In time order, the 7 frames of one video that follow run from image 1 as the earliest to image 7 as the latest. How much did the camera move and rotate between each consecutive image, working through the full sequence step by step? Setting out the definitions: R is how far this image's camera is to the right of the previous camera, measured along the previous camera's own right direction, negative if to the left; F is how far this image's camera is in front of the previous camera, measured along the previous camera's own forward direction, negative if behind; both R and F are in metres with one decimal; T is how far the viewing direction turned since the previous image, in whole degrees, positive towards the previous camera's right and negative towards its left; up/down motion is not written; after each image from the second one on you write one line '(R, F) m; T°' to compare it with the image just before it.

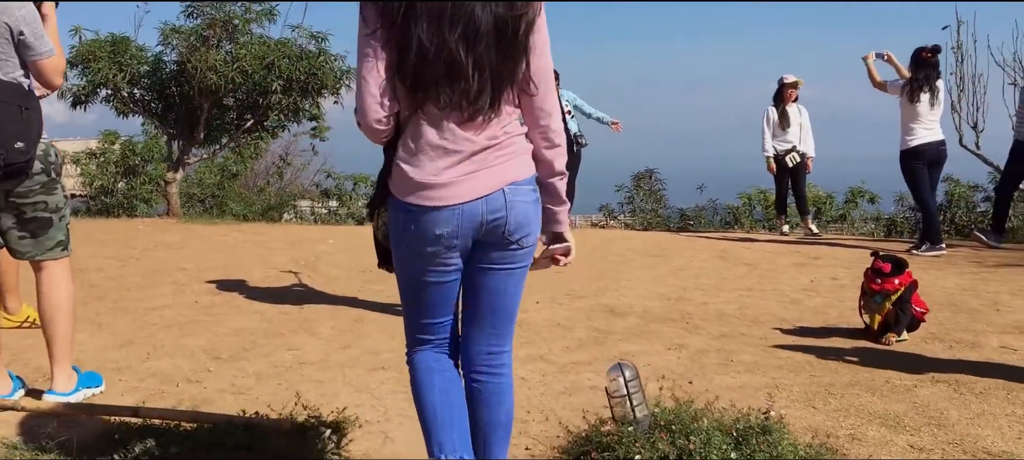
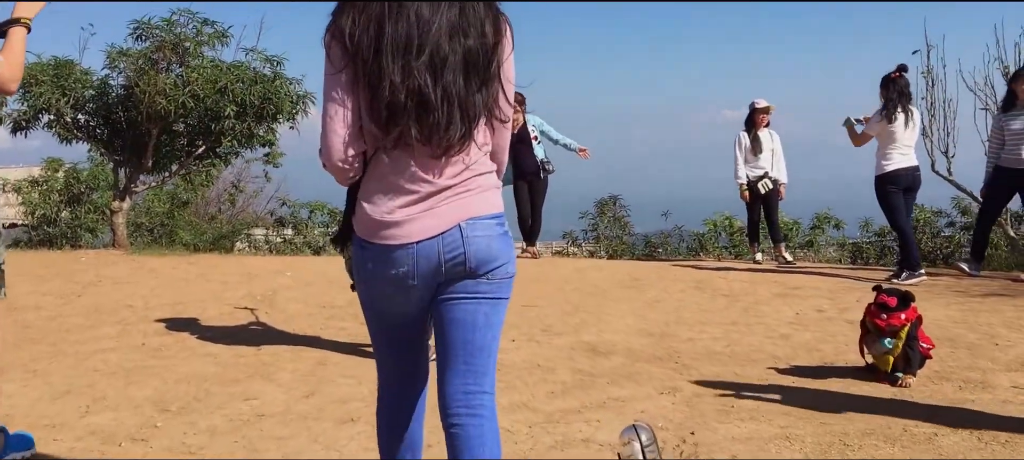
(-0.1, +0.3) m; +3°
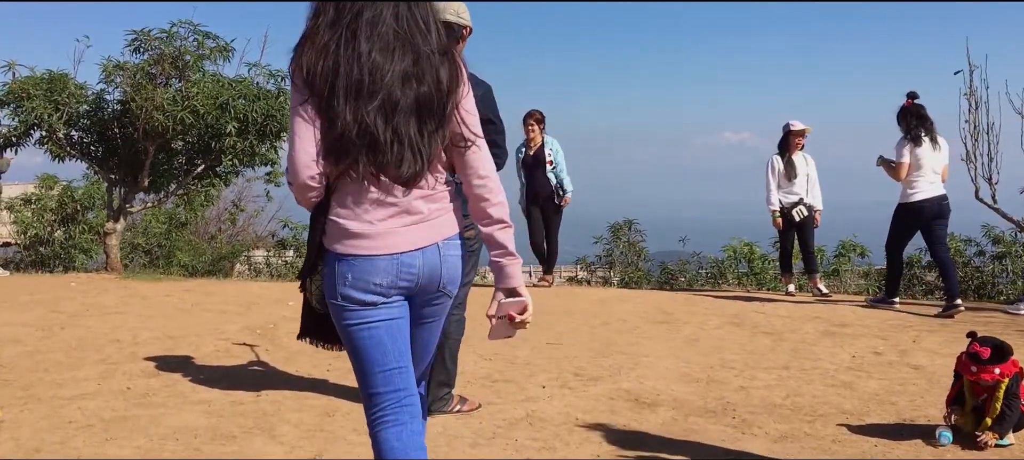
(-0.2, +0.6) m; 0°
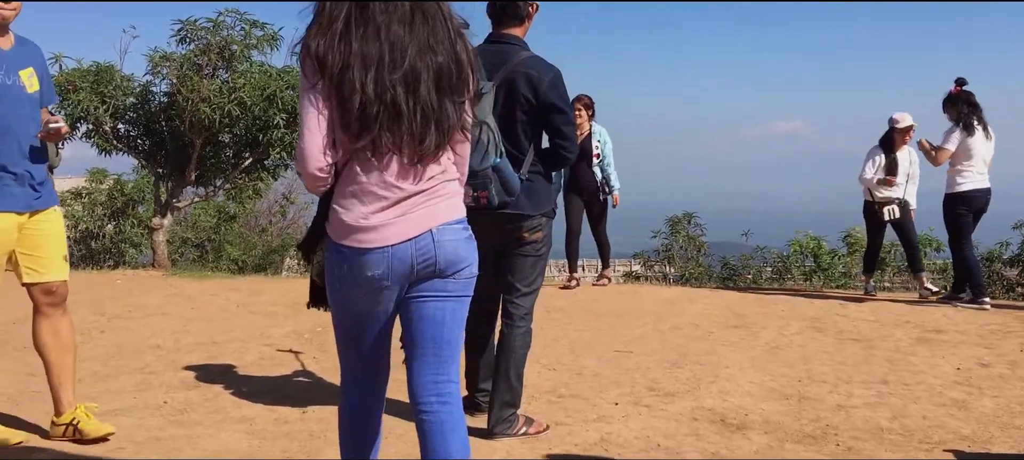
(-0.1, +0.4) m; -3°
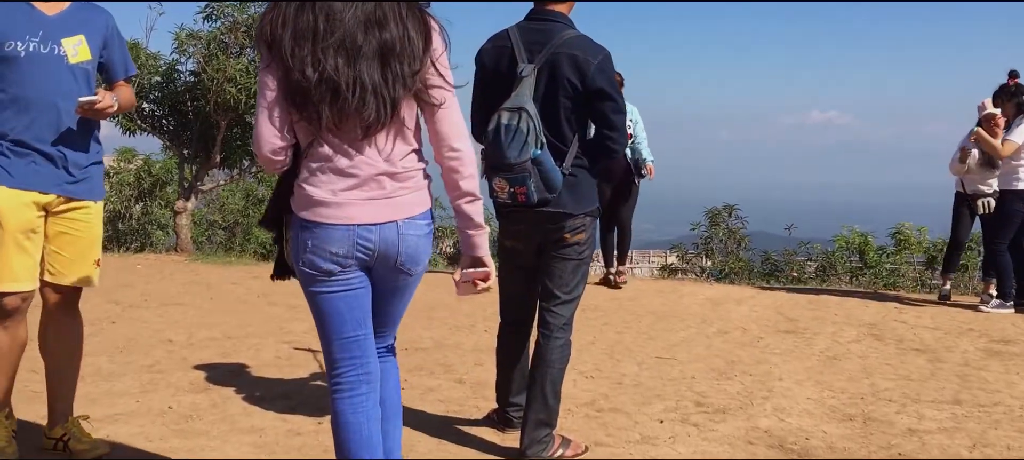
(0.0, +0.4) m; -2°
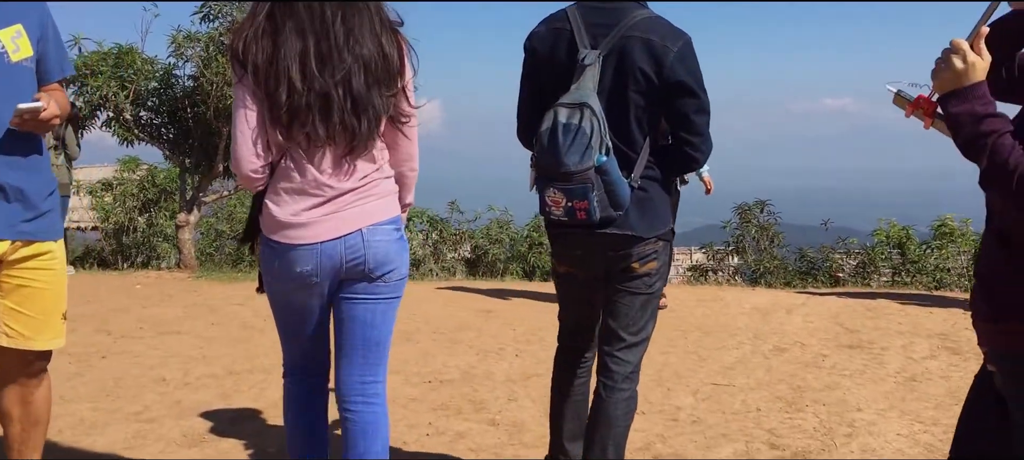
(-0.1, +0.6) m; -1°
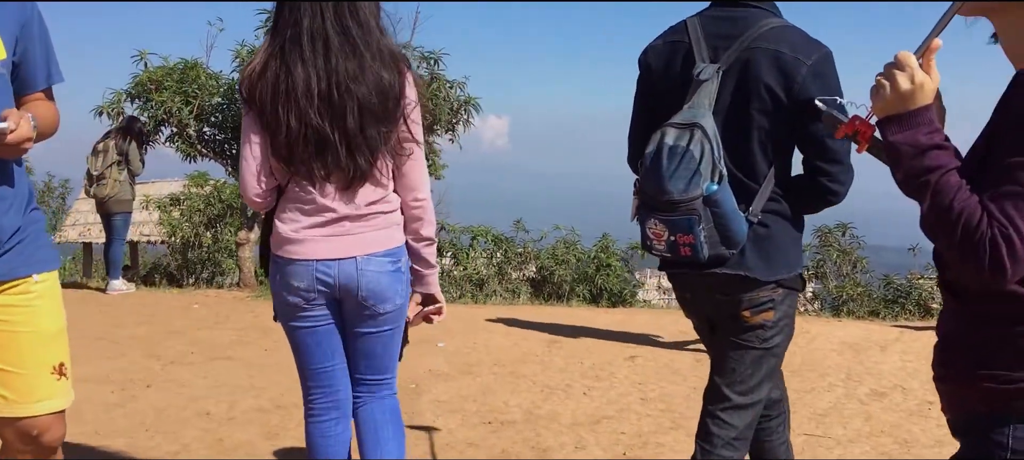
(0.0, +0.4) m; -4°
